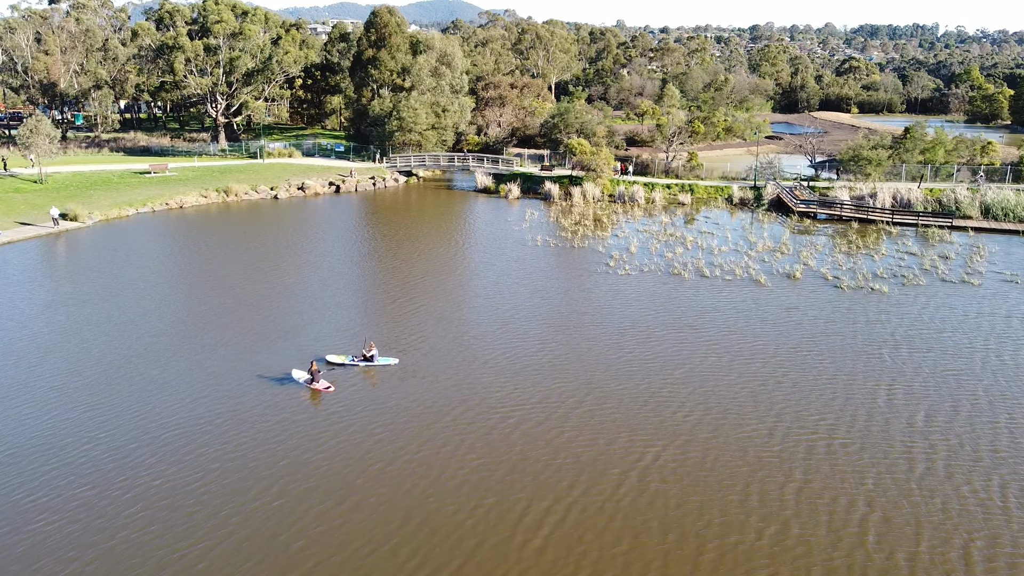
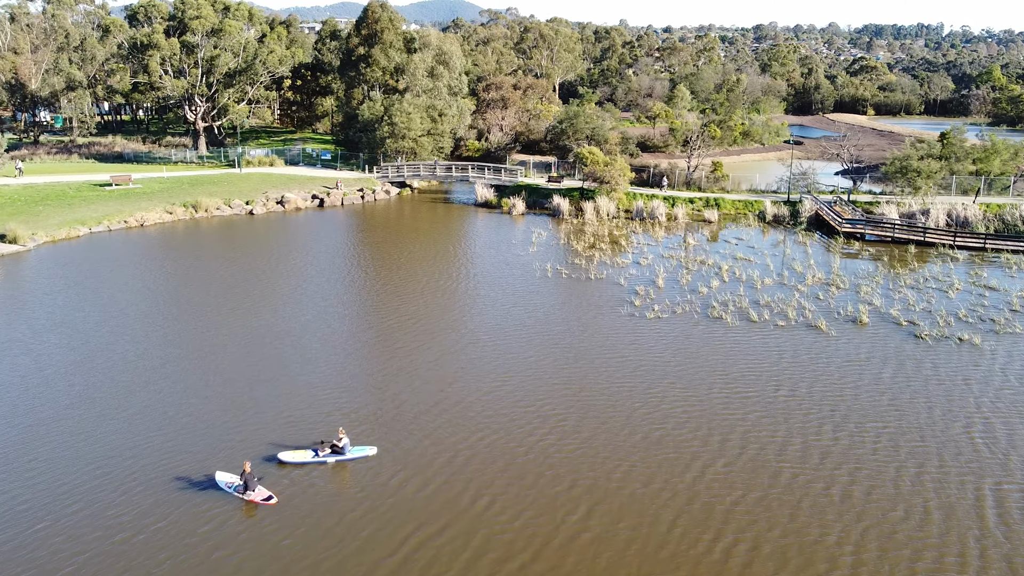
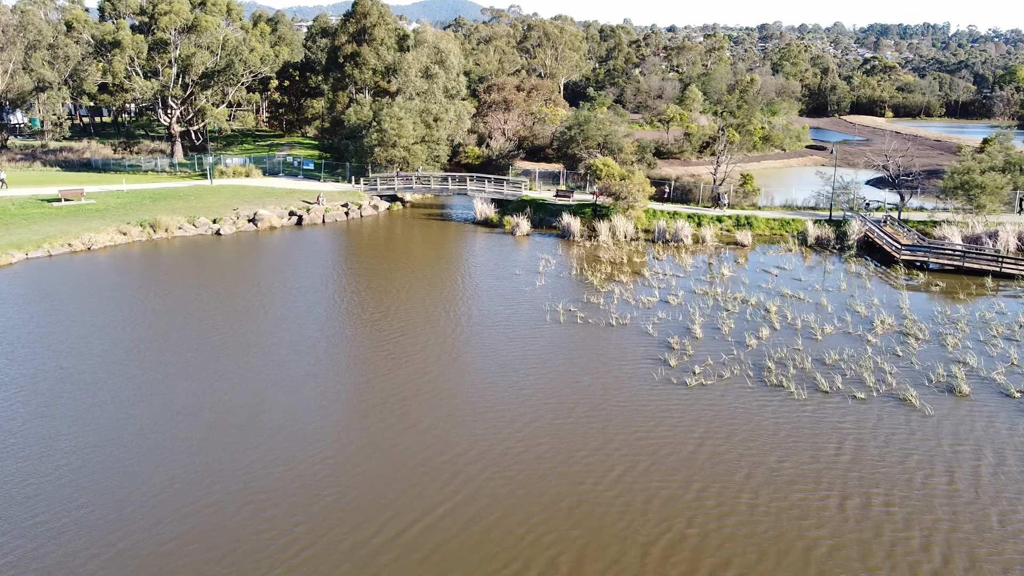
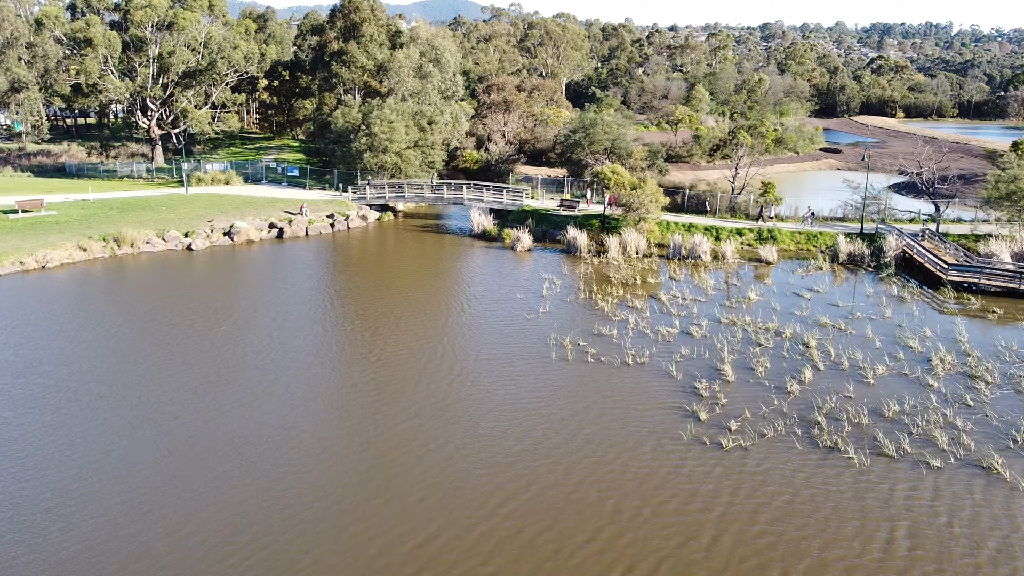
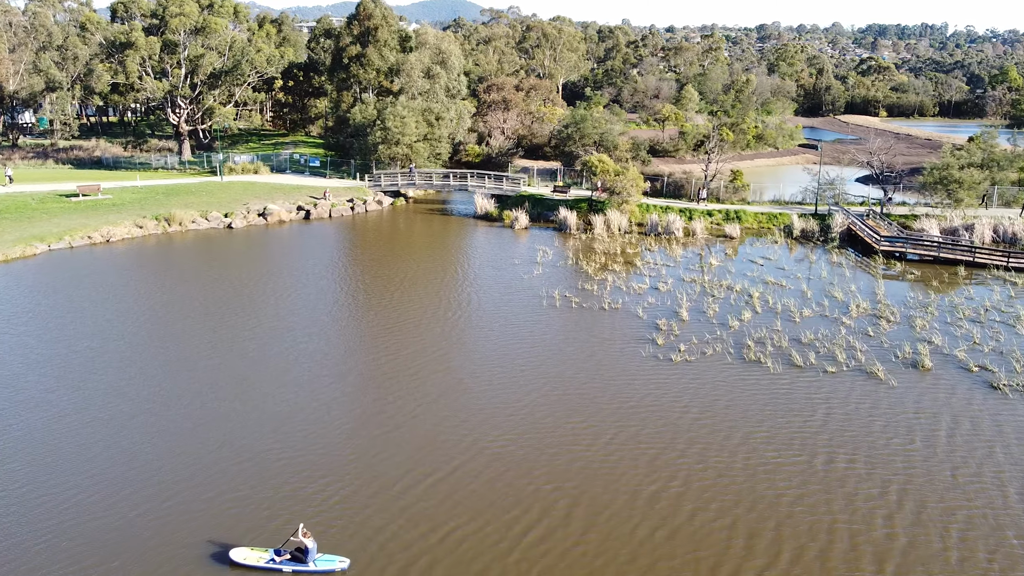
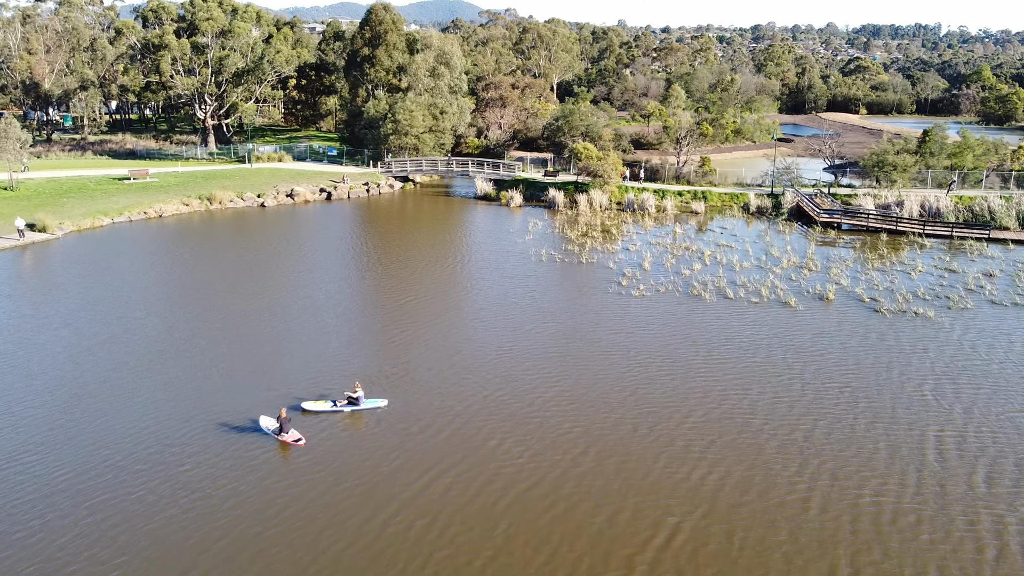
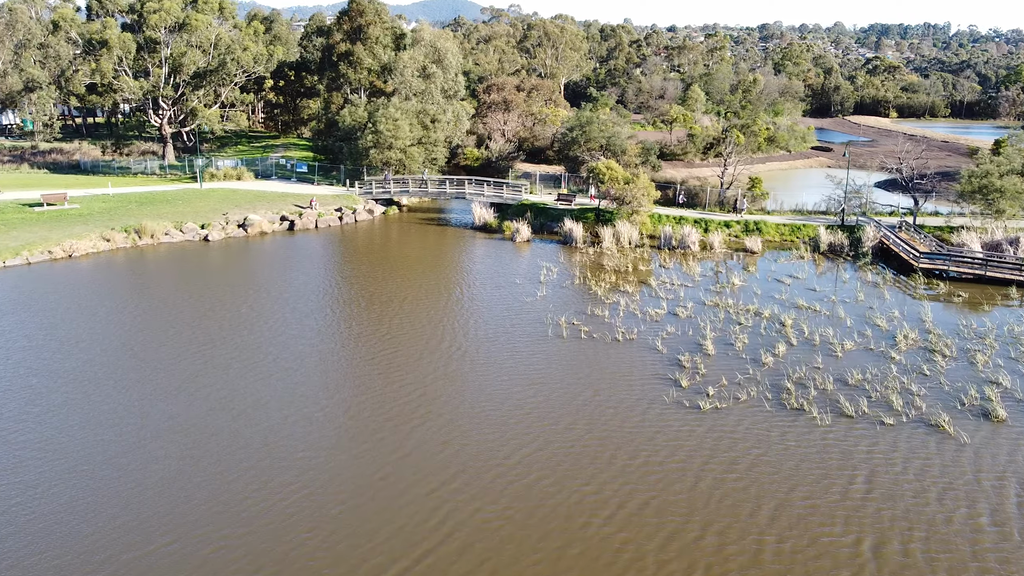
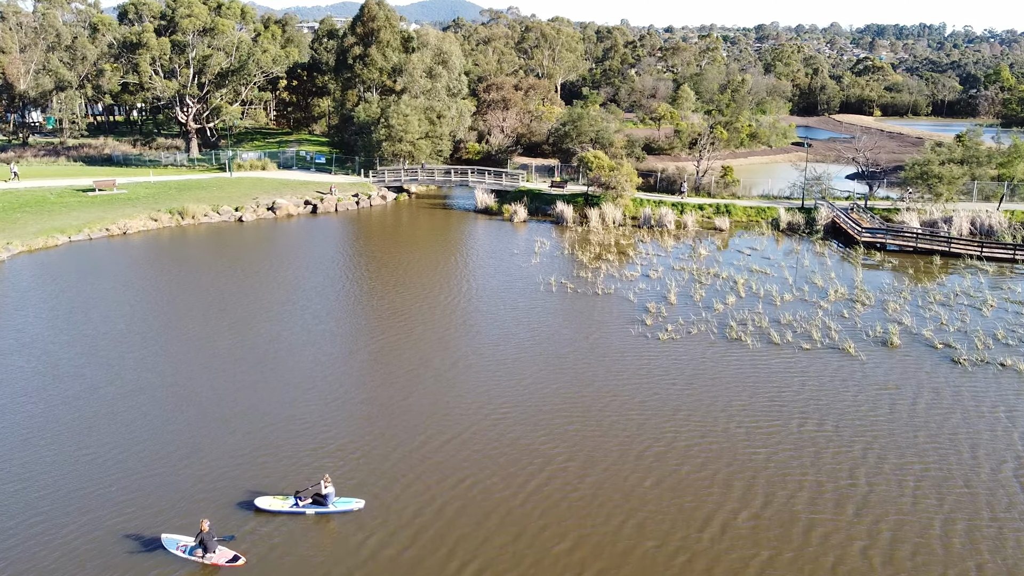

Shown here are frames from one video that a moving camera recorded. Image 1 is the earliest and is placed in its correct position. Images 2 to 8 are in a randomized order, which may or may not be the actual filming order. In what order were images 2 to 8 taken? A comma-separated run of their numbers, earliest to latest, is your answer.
6, 2, 8, 5, 3, 7, 4
